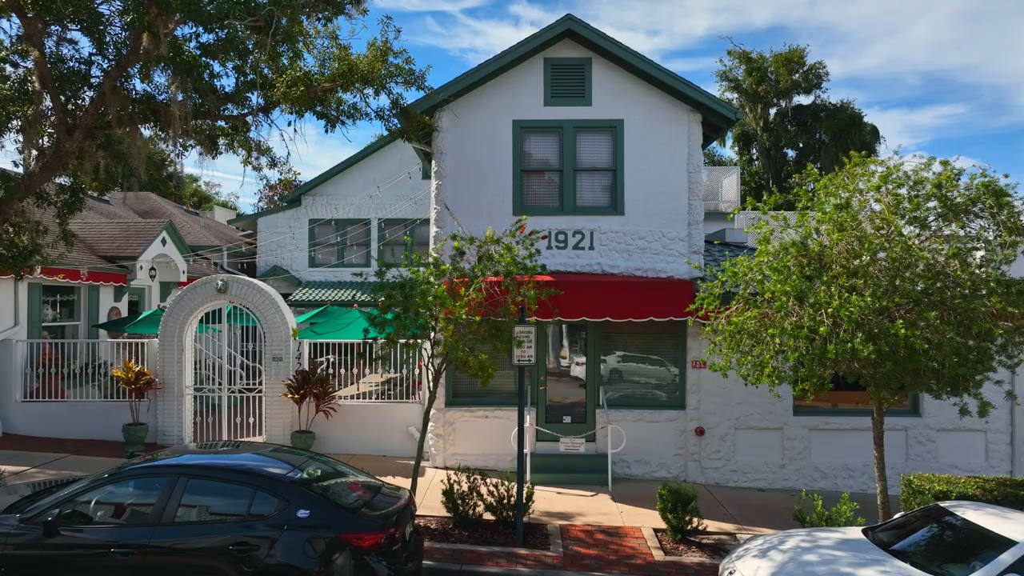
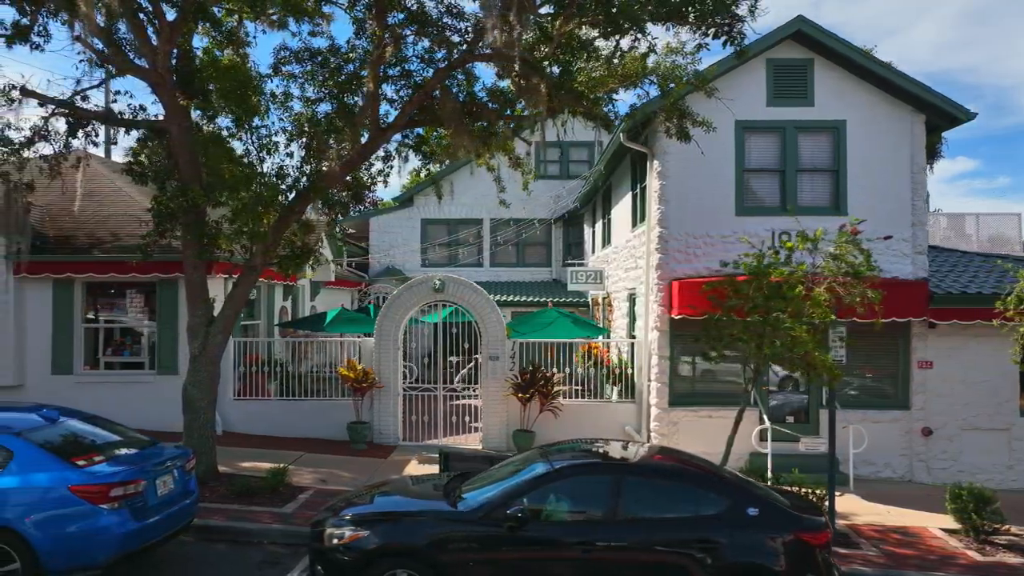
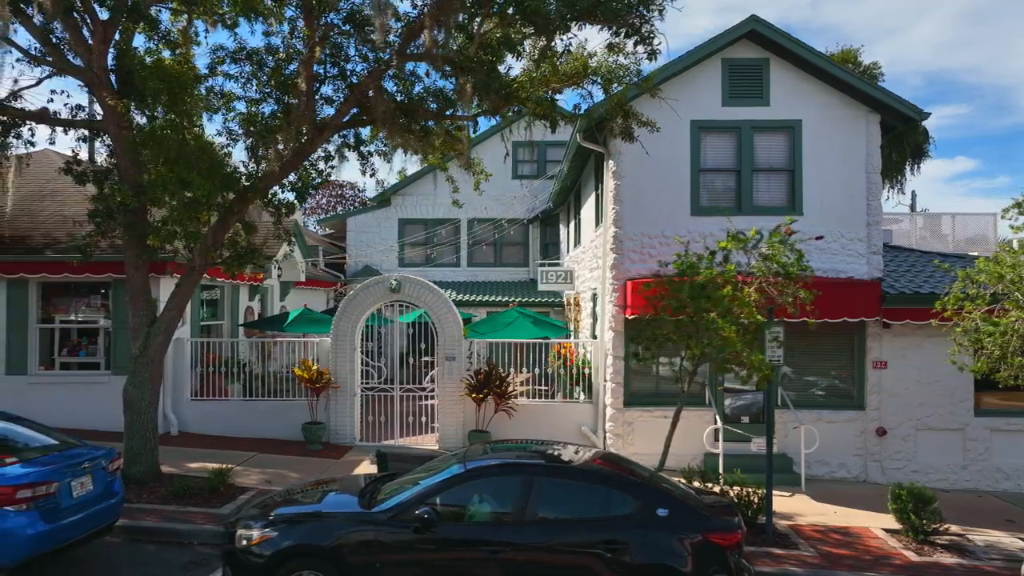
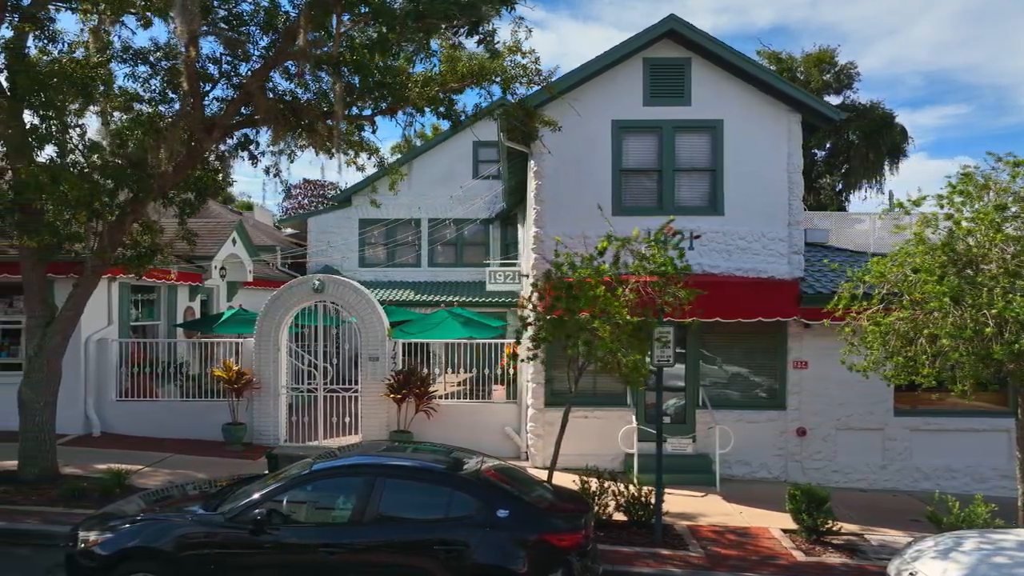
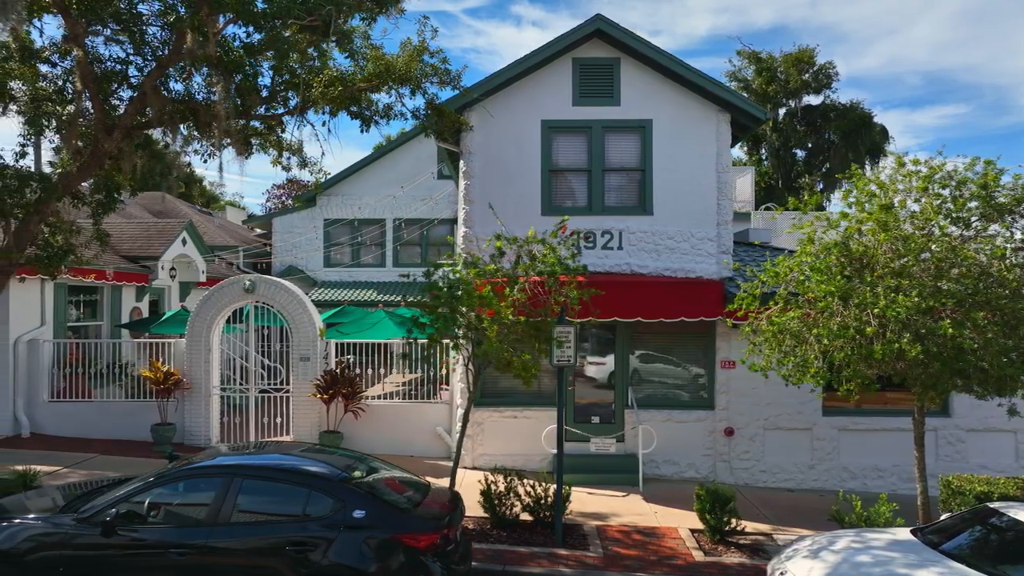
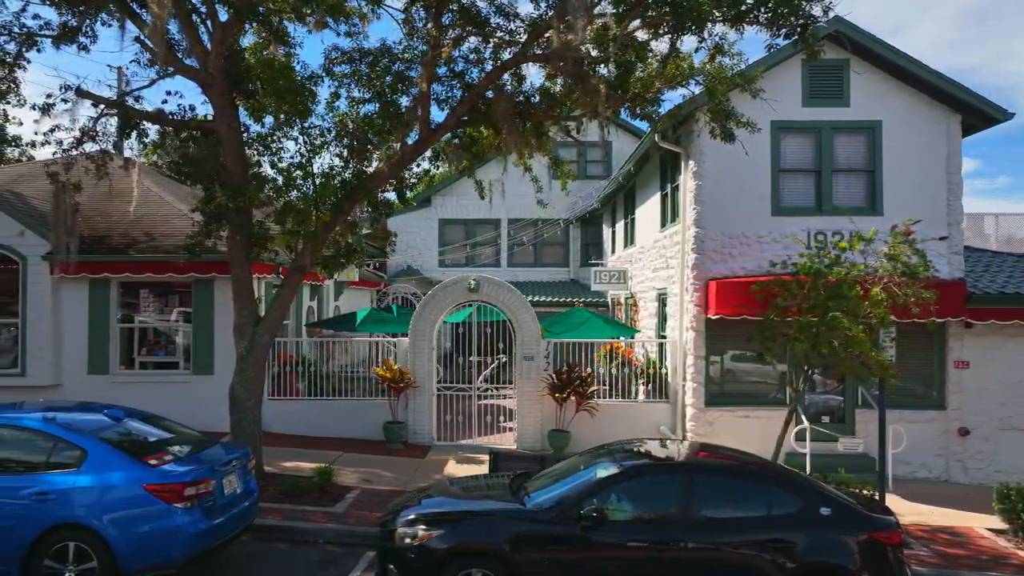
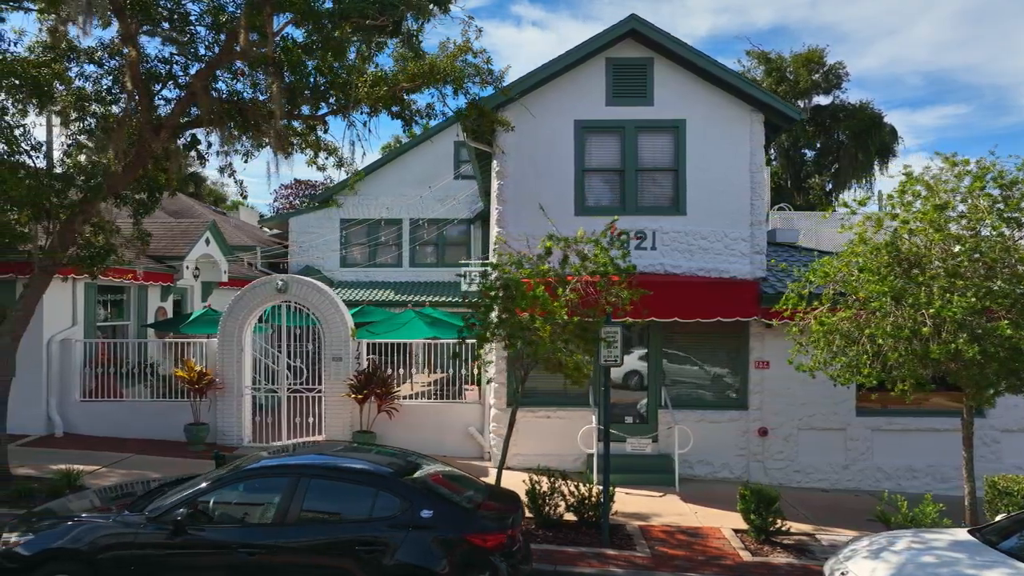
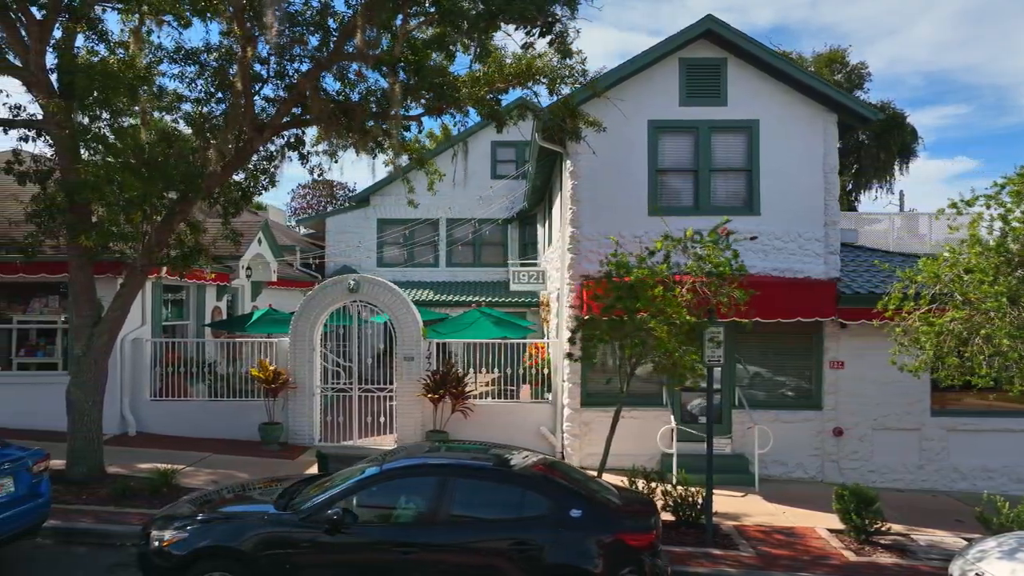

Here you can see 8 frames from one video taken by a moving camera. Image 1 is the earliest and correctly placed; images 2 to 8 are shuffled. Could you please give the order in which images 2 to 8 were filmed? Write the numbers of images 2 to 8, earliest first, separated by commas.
5, 7, 4, 8, 3, 2, 6
